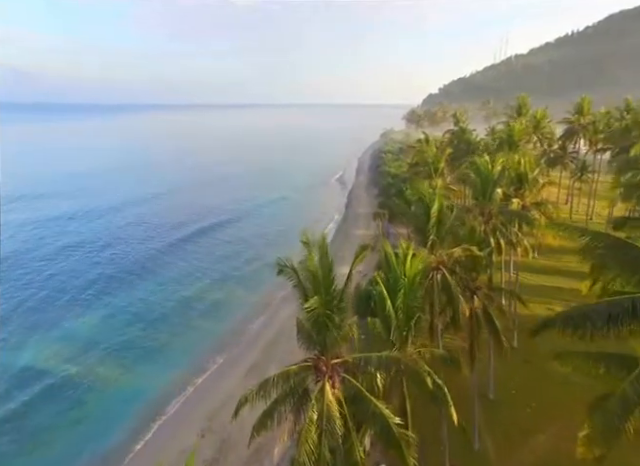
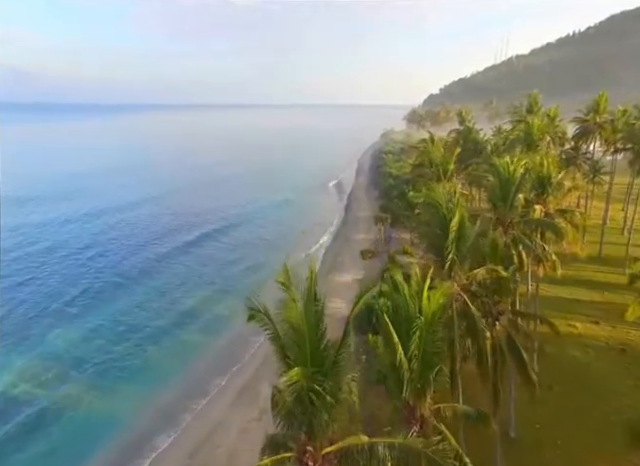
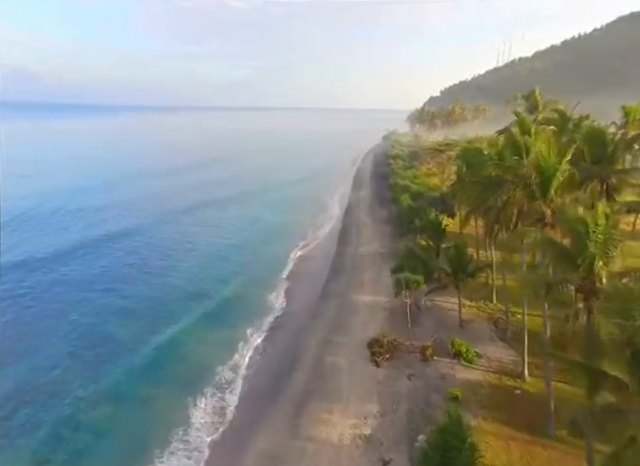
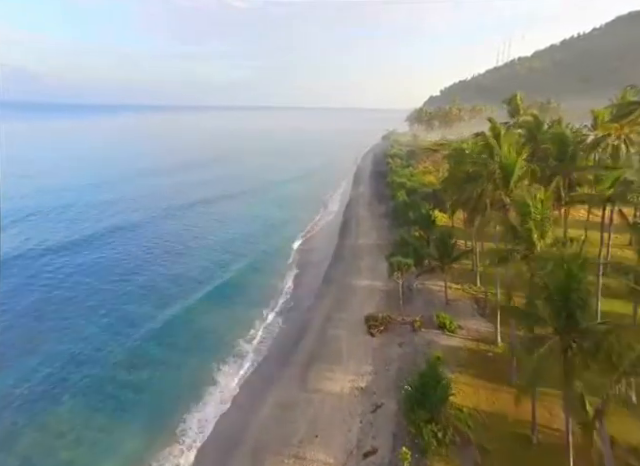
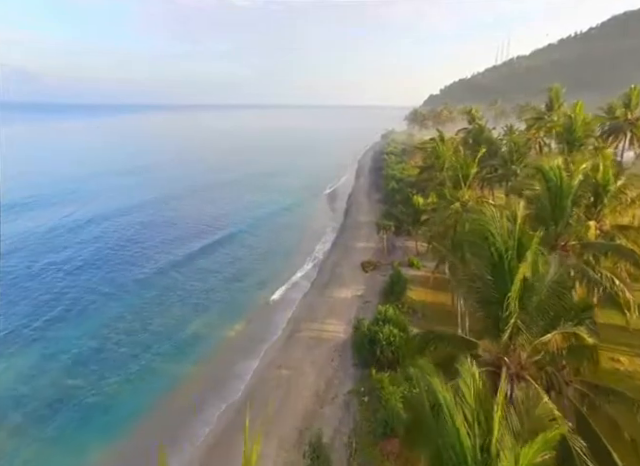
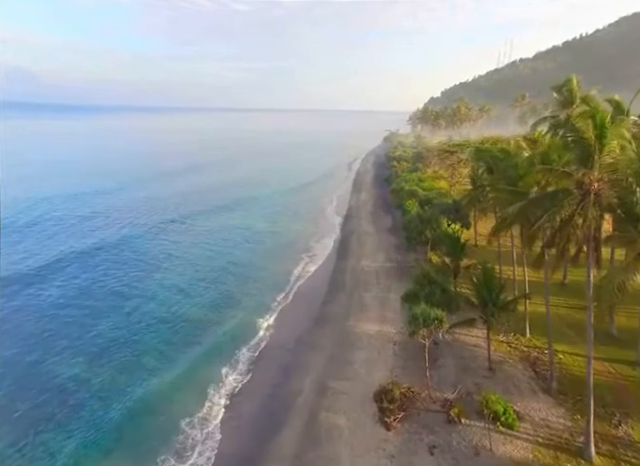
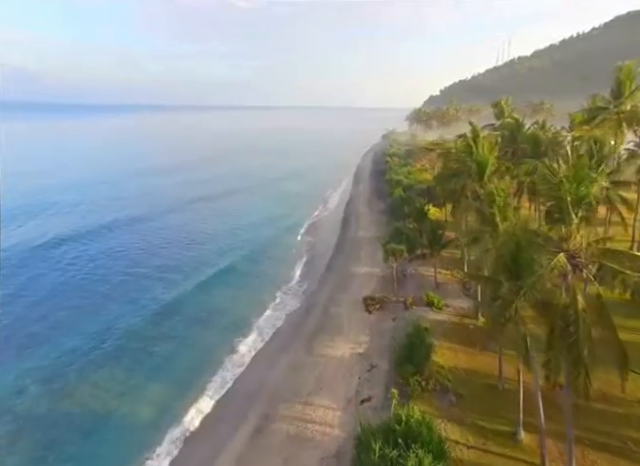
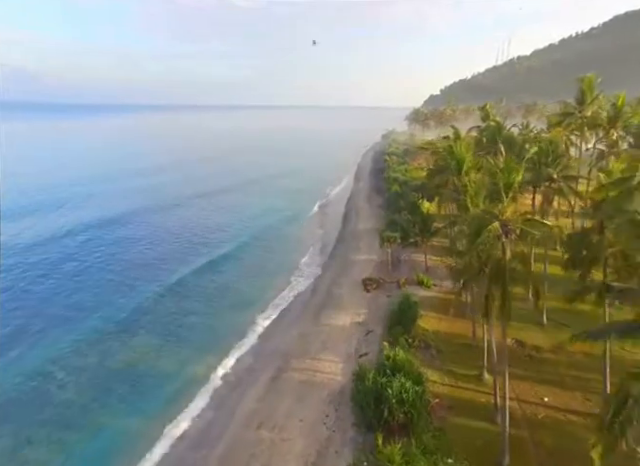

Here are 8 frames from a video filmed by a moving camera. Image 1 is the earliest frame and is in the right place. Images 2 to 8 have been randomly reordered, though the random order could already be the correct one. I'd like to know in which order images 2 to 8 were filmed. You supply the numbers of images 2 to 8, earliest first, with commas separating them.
2, 5, 8, 7, 4, 3, 6
